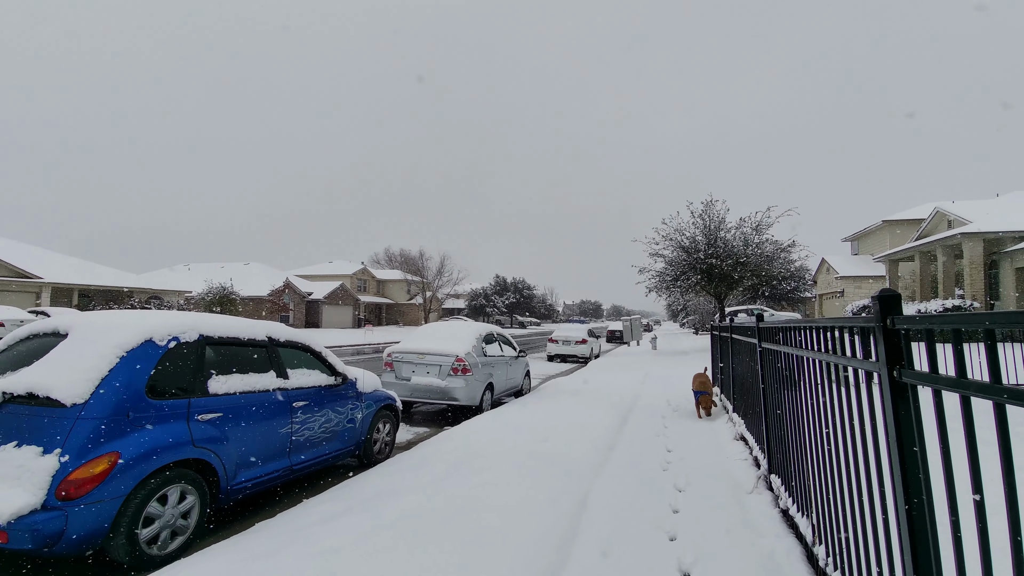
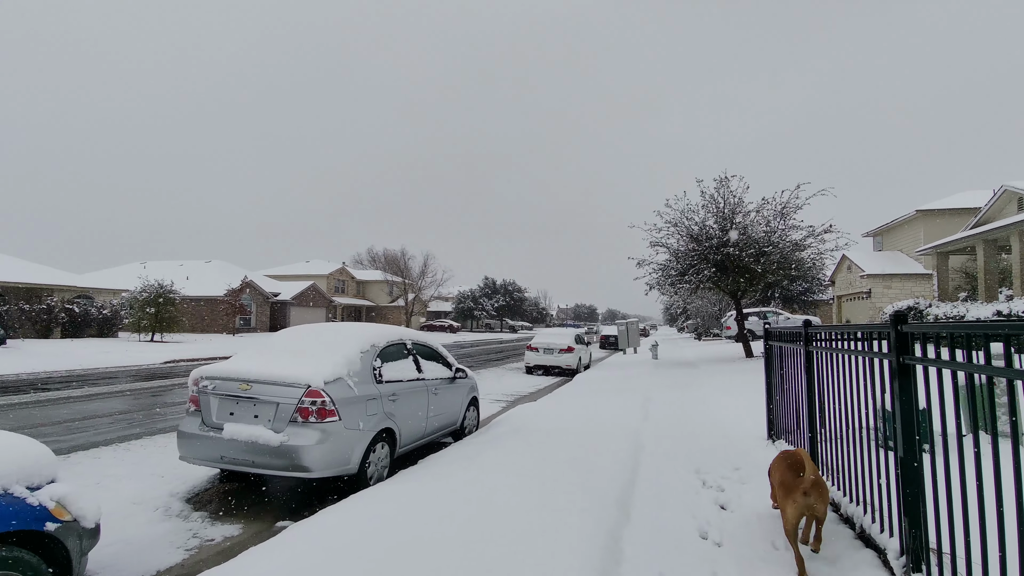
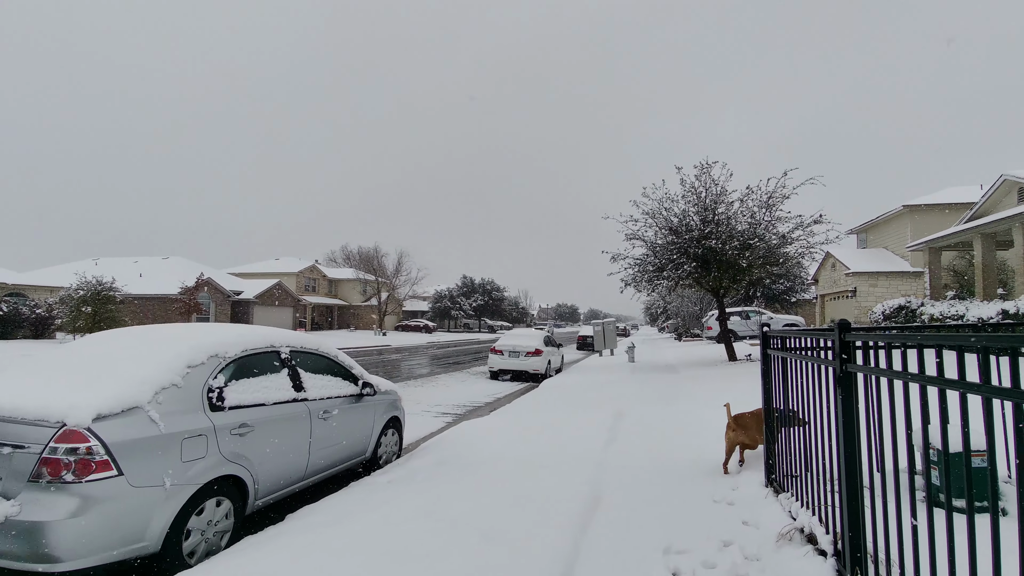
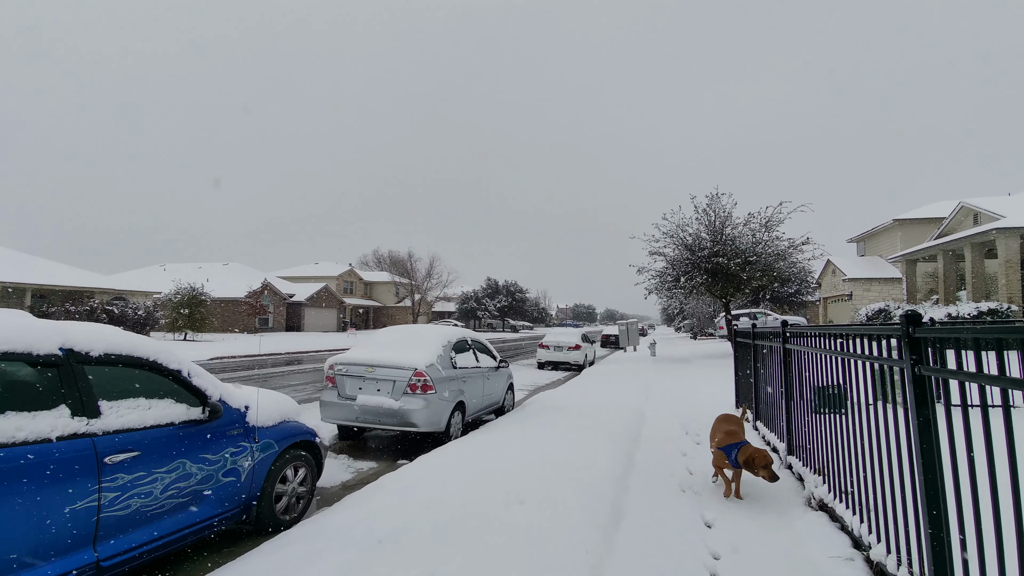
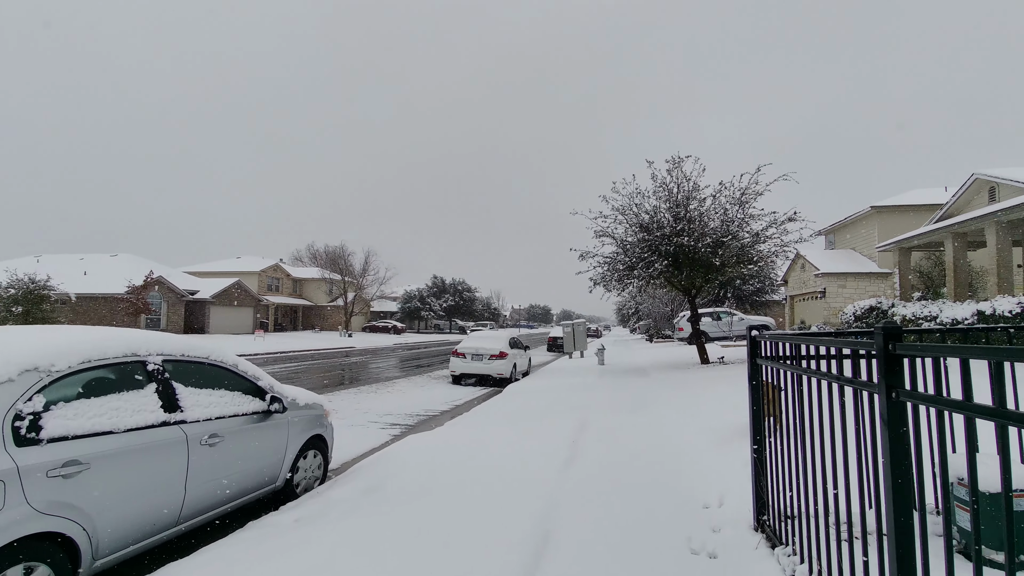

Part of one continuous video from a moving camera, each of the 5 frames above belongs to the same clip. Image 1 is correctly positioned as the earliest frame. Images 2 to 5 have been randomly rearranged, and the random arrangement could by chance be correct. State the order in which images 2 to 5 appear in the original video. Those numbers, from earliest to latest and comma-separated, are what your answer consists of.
4, 2, 3, 5
